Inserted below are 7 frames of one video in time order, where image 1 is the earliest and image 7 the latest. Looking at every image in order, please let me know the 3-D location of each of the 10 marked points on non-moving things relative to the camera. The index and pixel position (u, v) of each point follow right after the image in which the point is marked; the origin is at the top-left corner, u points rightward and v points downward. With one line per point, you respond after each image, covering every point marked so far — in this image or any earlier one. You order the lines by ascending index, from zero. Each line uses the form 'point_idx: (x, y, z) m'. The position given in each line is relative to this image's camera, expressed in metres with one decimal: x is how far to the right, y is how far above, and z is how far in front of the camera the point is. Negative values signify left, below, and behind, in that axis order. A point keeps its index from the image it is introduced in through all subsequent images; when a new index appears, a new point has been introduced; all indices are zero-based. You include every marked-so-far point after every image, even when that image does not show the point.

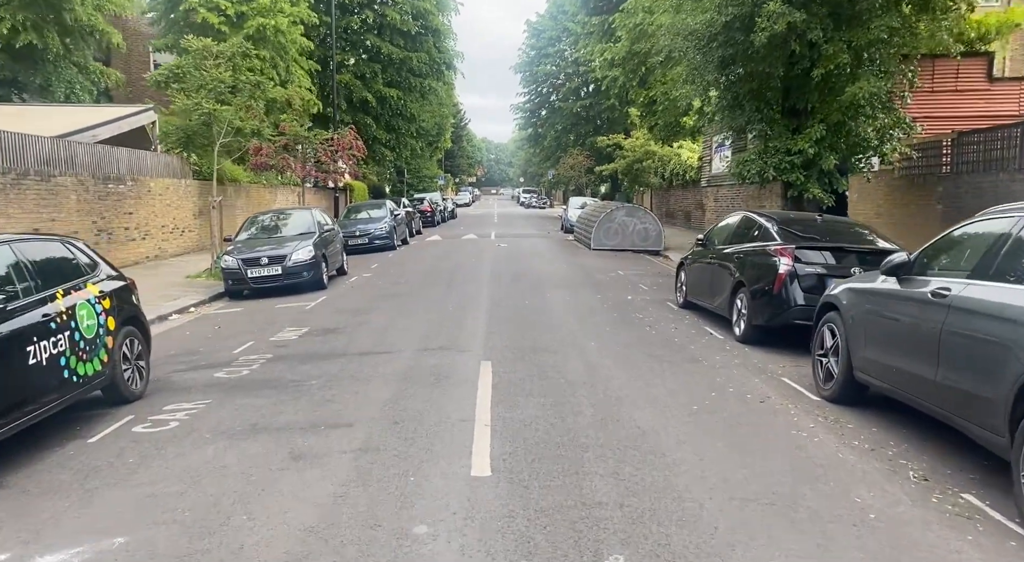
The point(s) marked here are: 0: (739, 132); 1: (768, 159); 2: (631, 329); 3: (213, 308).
0: (+4.3, +2.9, +14.5) m
1: (+4.6, +2.2, +13.5) m
2: (+1.5, -0.6, +9.7) m
3: (-5.0, -0.5, +12.7) m
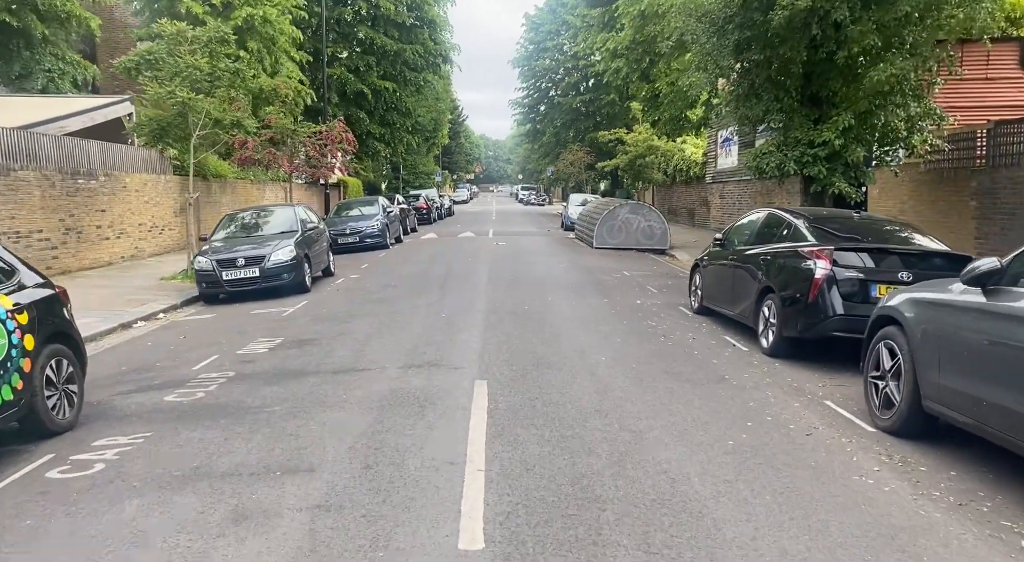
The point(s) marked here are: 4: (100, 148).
0: (+4.3, +2.8, +13.5) m
1: (+4.5, +2.1, +12.4) m
2: (+1.5, -0.7, +8.6) m
3: (-5.1, -0.5, +11.7) m
4: (-8.8, +2.9, +16.3) m
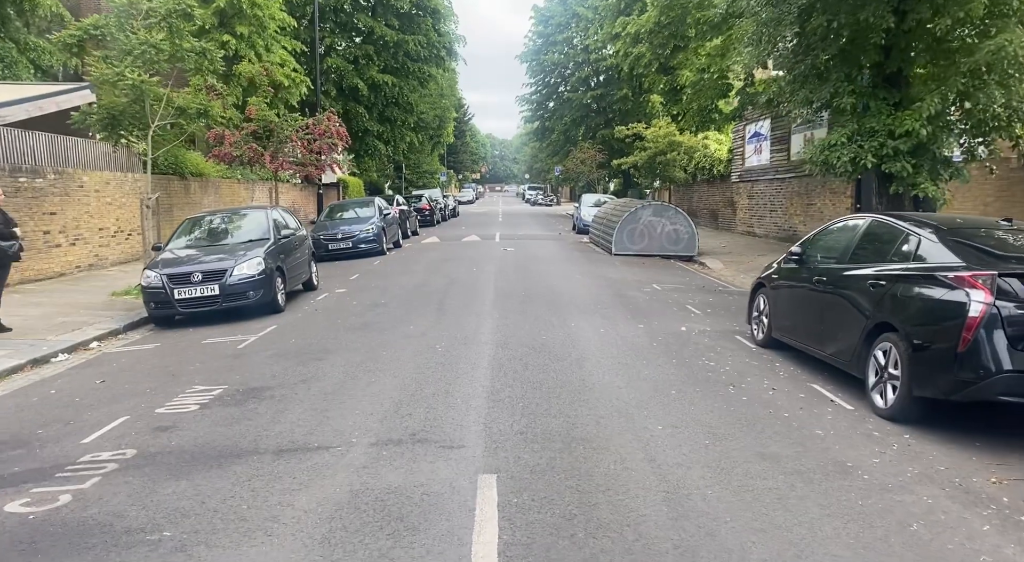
0: (+4.5, +2.6, +11.2) m
1: (+4.7, +1.9, +10.2) m
2: (+1.6, -0.9, +6.4) m
3: (-4.9, -0.8, +9.5) m
4: (-8.6, +2.6, +14.1) m
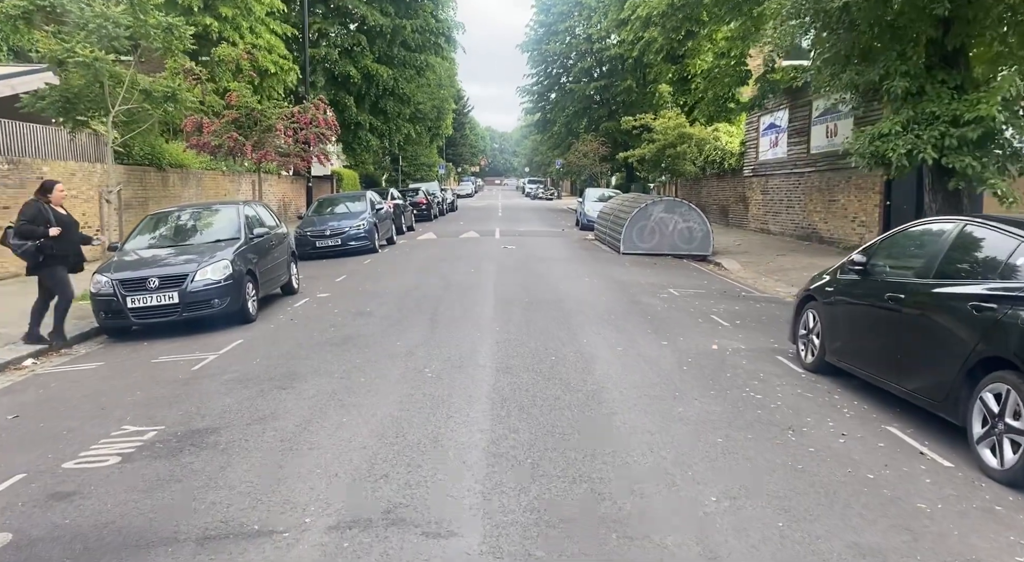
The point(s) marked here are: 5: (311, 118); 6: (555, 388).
0: (+4.5, +2.5, +9.9) m
1: (+4.8, +1.7, +8.9) m
2: (+1.7, -1.1, +5.1) m
3: (-4.8, -0.8, +8.2) m
4: (-8.6, +2.6, +12.8) m
5: (-5.2, +4.3, +19.8) m
6: (+0.4, -0.9, +6.3) m
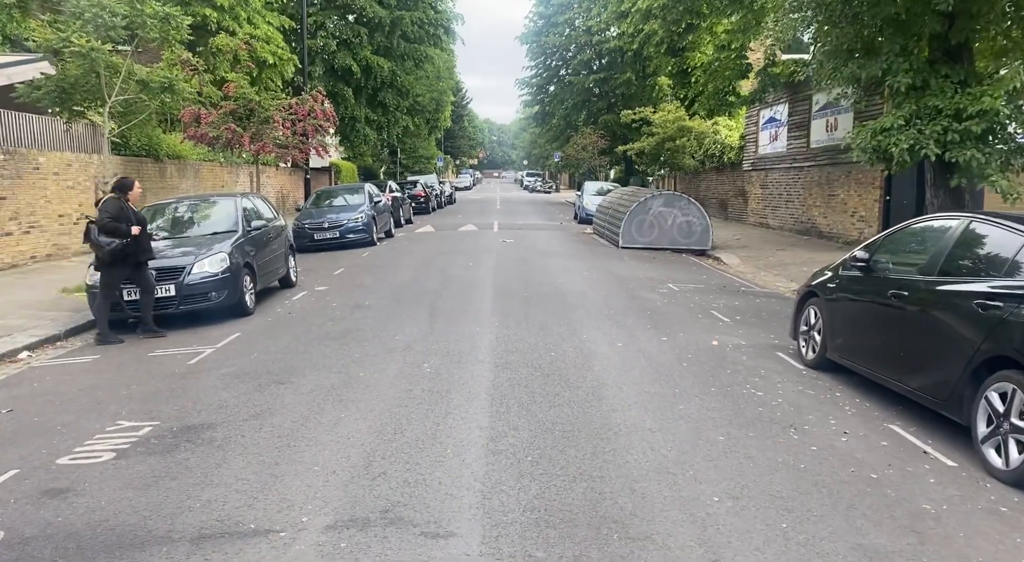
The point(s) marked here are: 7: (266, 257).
0: (+4.5, +2.5, +9.8) m
1: (+4.8, +1.8, +8.8) m
2: (+1.7, -1.1, +5.0) m
3: (-4.9, -0.8, +8.1) m
4: (-8.6, +2.7, +12.7) m
5: (-5.2, +4.5, +19.6) m
6: (+0.4, -0.8, +6.3) m
7: (-3.5, +0.4, +11.0) m
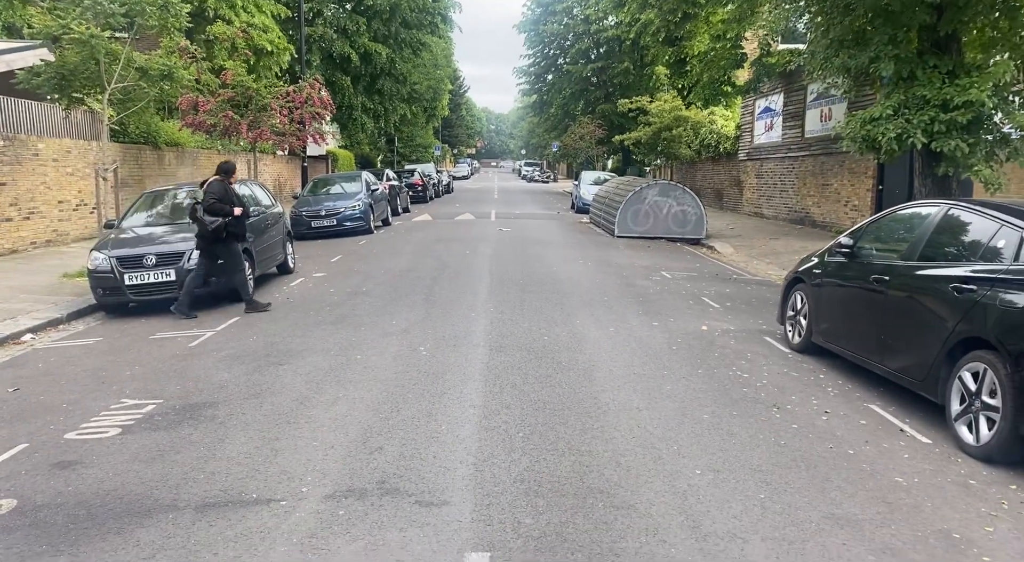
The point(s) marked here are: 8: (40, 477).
0: (+4.5, +2.7, +10.0) m
1: (+4.7, +1.9, +8.9) m
2: (+1.6, -0.9, +5.2) m
3: (-4.9, -0.6, +8.3) m
4: (-8.7, +3.0, +12.8) m
5: (-5.3, +4.8, +19.7) m
6: (+0.3, -0.7, +6.4) m
7: (-3.6, +0.6, +11.1) m
8: (-2.6, -1.1, +4.2) m
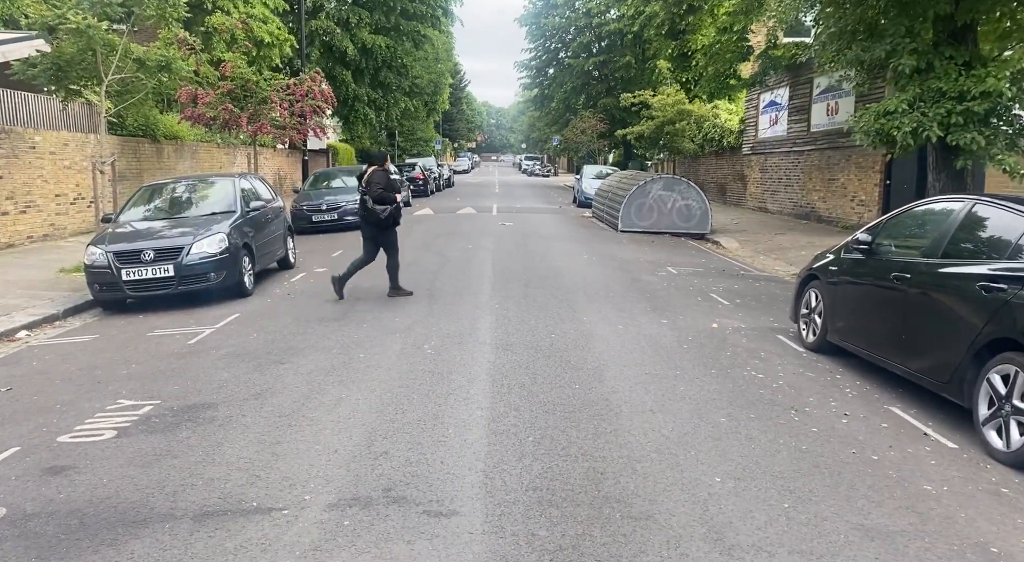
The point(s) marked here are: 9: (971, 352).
0: (+4.6, +2.7, +9.8) m
1: (+4.8, +2.0, +8.7) m
2: (+1.7, -0.9, +5.0) m
3: (-4.9, -0.5, +8.1) m
4: (-8.6, +3.1, +12.5) m
5: (-5.2, +4.9, +19.5) m
6: (+0.4, -0.7, +6.3) m
7: (-3.5, +0.6, +10.9) m
8: (-2.6, -1.1, +4.0) m
9: (+2.9, -0.5, +4.9) m
